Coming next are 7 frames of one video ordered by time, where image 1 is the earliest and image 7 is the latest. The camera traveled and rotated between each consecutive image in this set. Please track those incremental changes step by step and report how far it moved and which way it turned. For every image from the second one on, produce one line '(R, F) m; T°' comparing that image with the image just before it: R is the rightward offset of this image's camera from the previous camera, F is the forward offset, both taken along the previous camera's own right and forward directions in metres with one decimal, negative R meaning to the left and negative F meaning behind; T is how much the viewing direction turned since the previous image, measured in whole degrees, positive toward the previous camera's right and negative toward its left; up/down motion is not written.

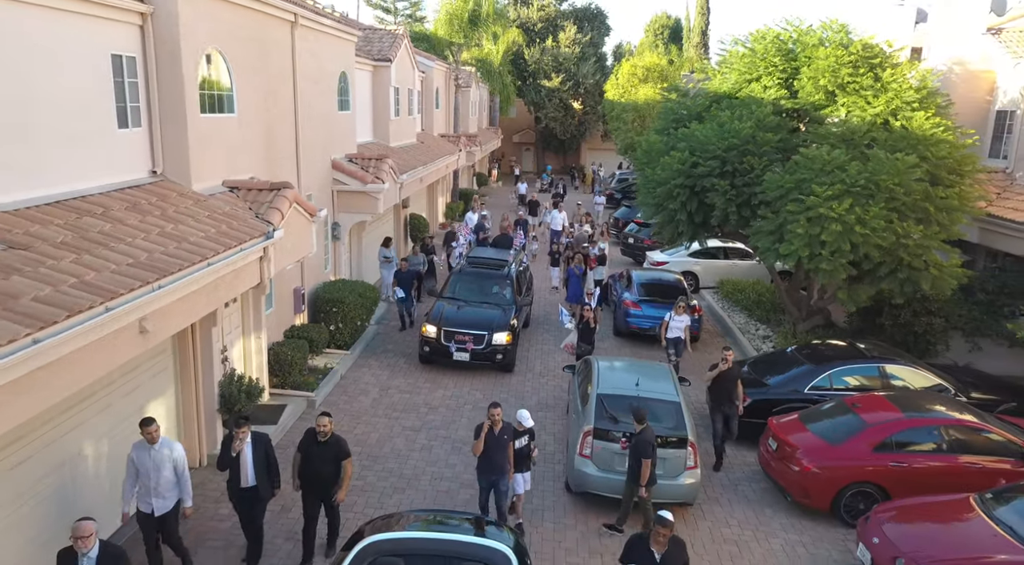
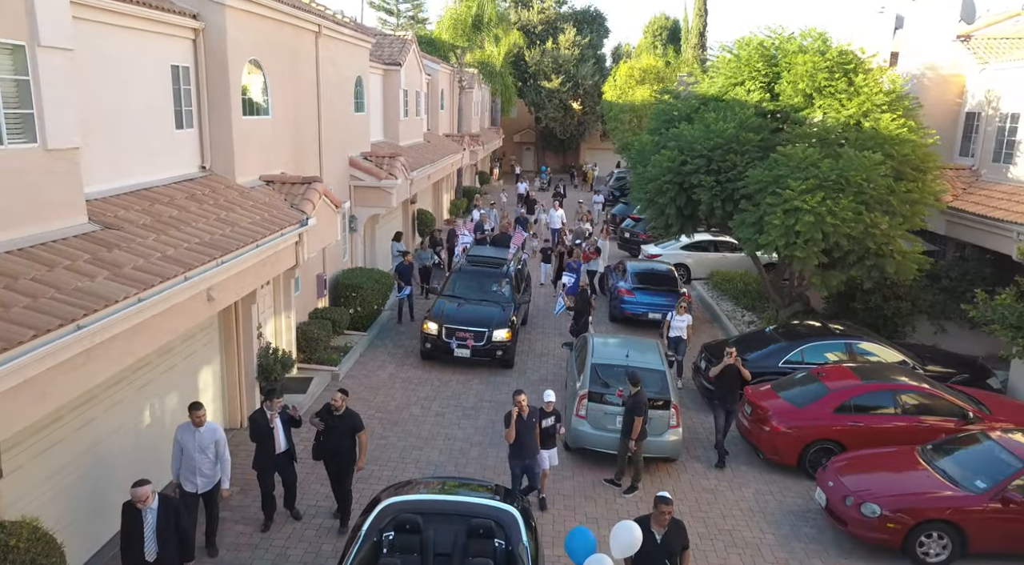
(-0.1, -1.2) m; 0°
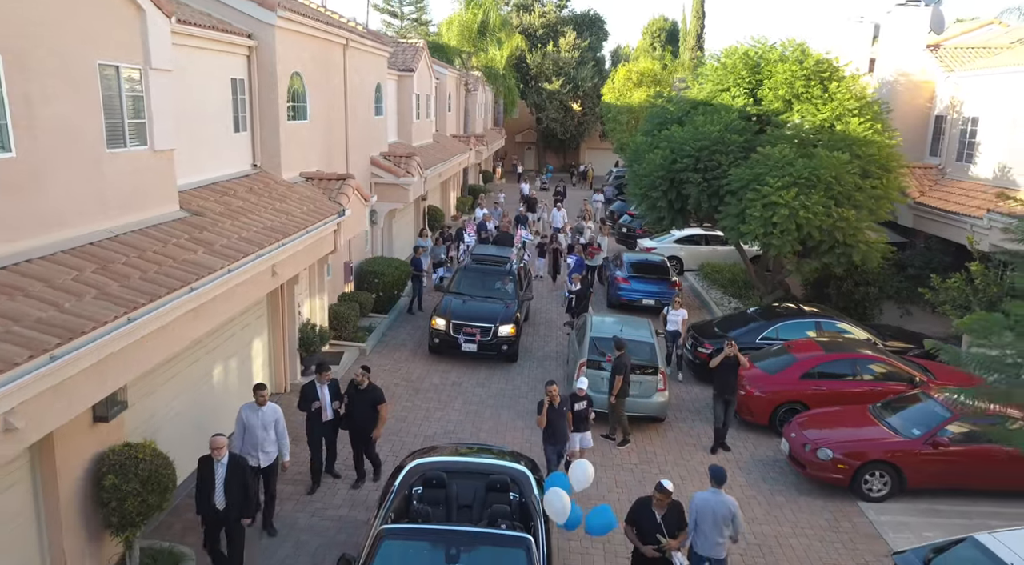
(-0.1, -1.6) m; 0°
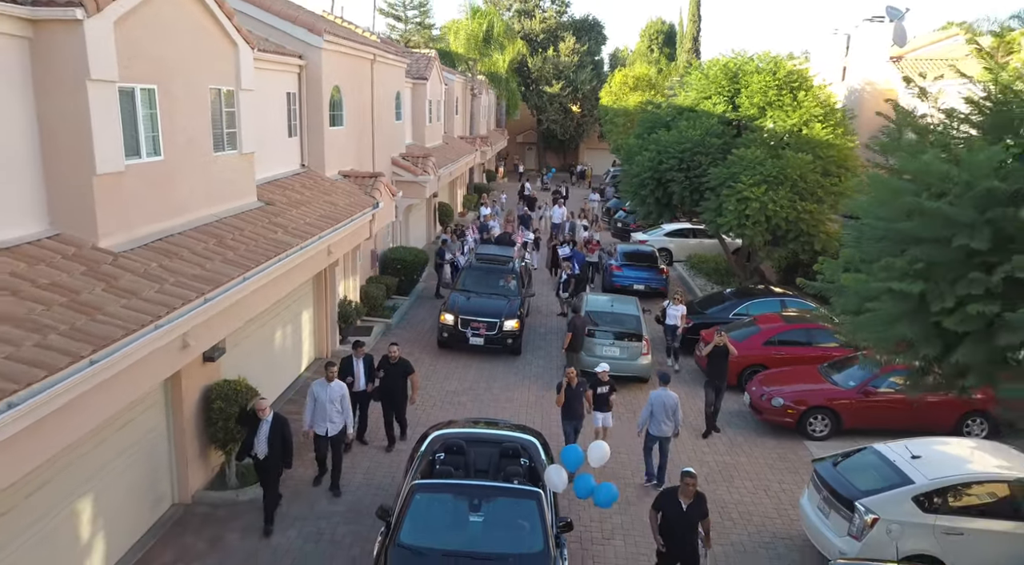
(-0.1, -2.1) m; 0°
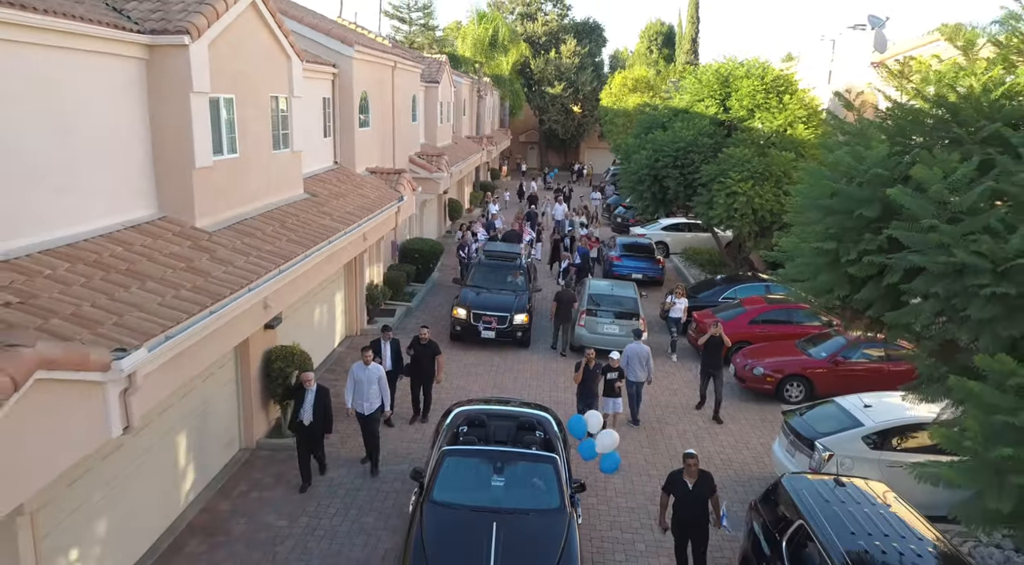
(-0.2, -1.6) m; 0°
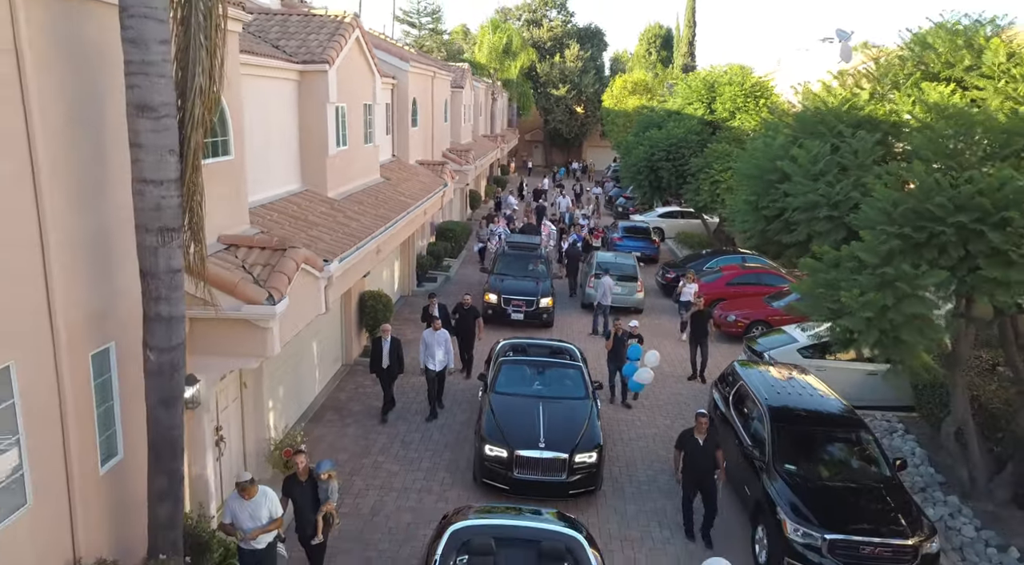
(-0.6, -3.6) m; 0°
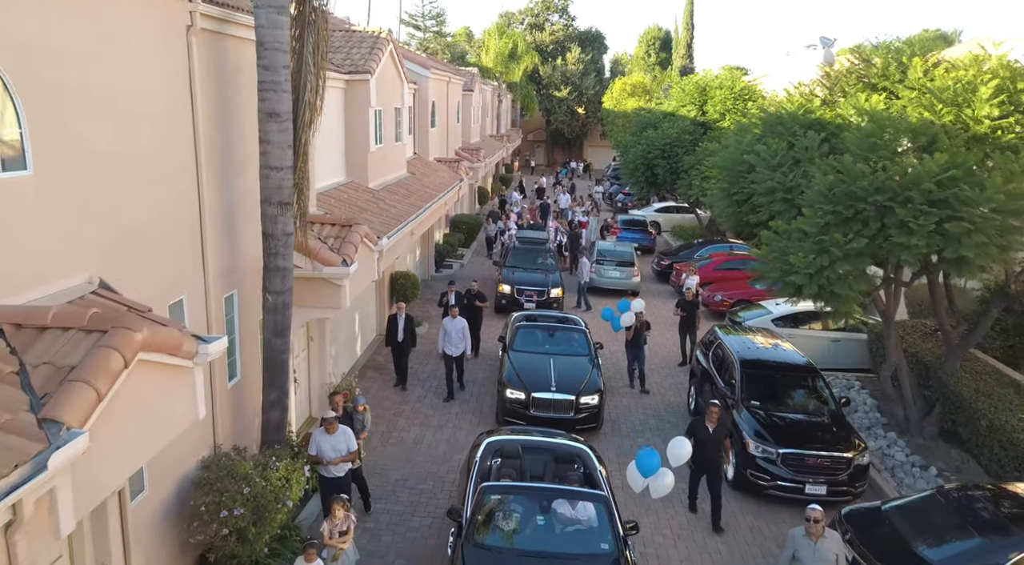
(-0.3, -2.0) m; 0°
